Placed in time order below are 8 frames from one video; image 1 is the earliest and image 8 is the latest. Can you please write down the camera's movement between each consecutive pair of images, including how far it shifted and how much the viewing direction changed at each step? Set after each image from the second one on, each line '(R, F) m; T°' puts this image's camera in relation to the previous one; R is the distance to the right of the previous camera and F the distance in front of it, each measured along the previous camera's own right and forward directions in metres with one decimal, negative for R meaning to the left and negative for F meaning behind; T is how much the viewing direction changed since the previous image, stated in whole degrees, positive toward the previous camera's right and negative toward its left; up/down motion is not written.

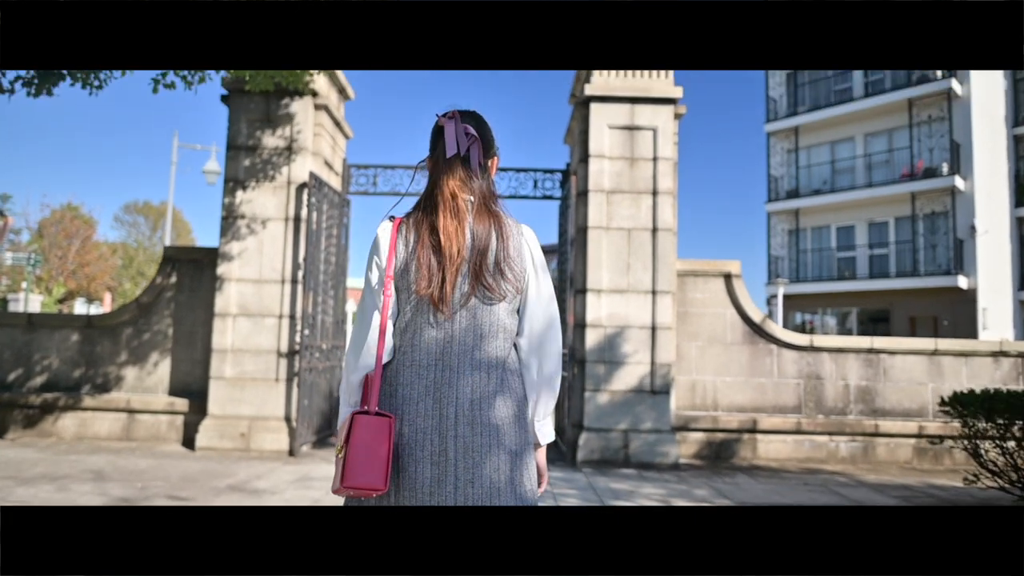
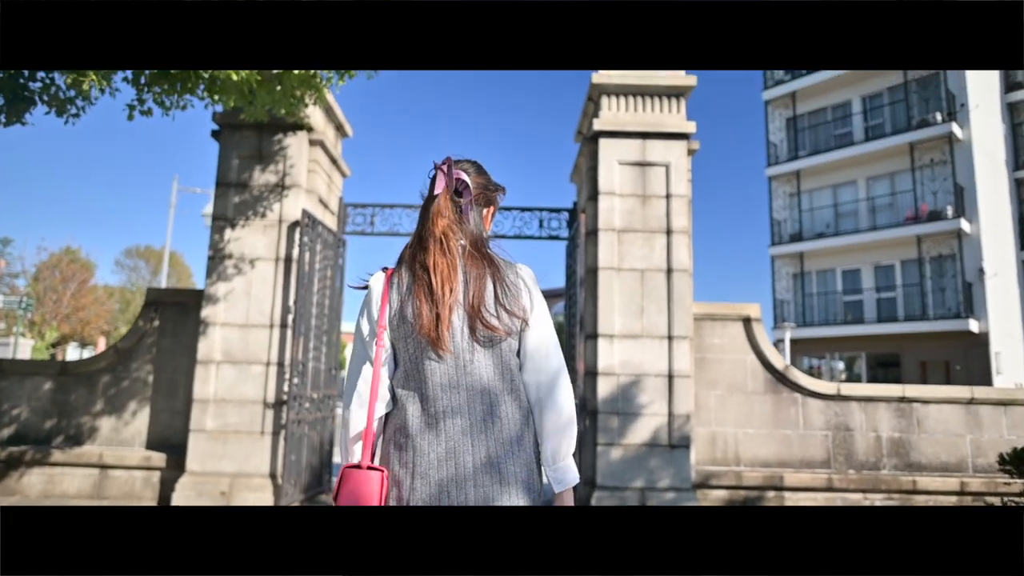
(-0.1, +0.5) m; 0°
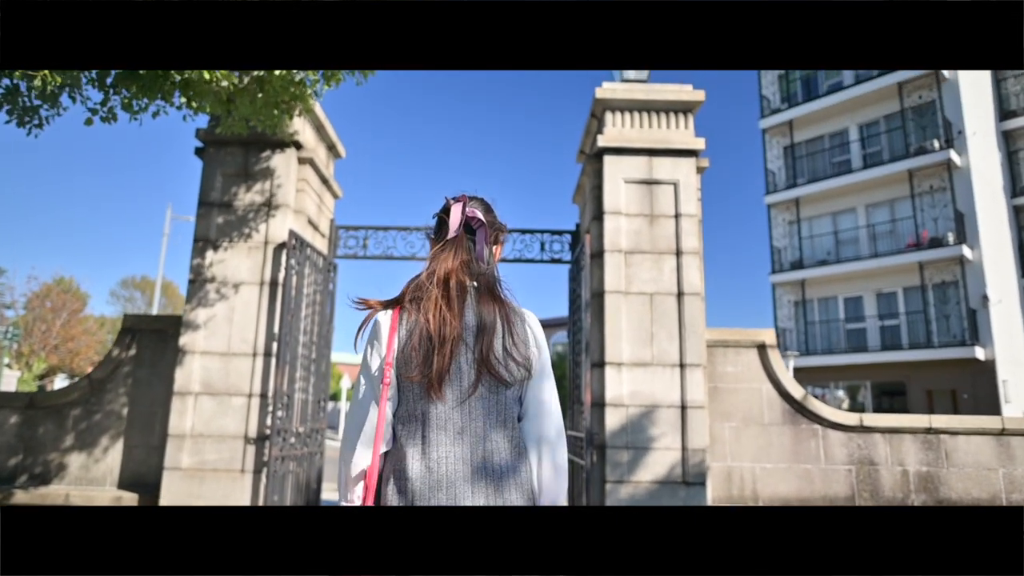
(0.0, +0.5) m; 0°
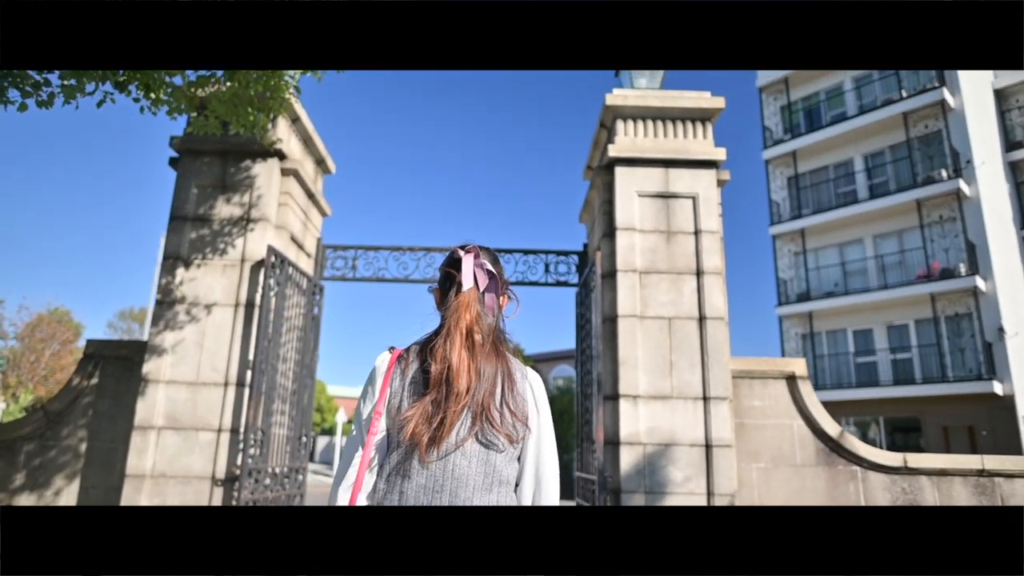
(0.0, +0.7) m; 0°
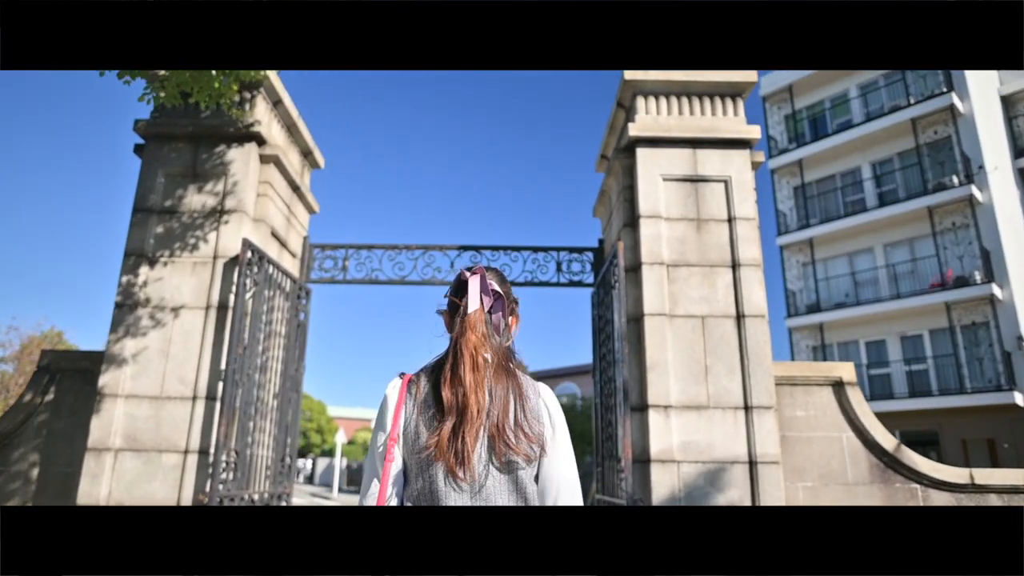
(-0.1, +0.8) m; 0°
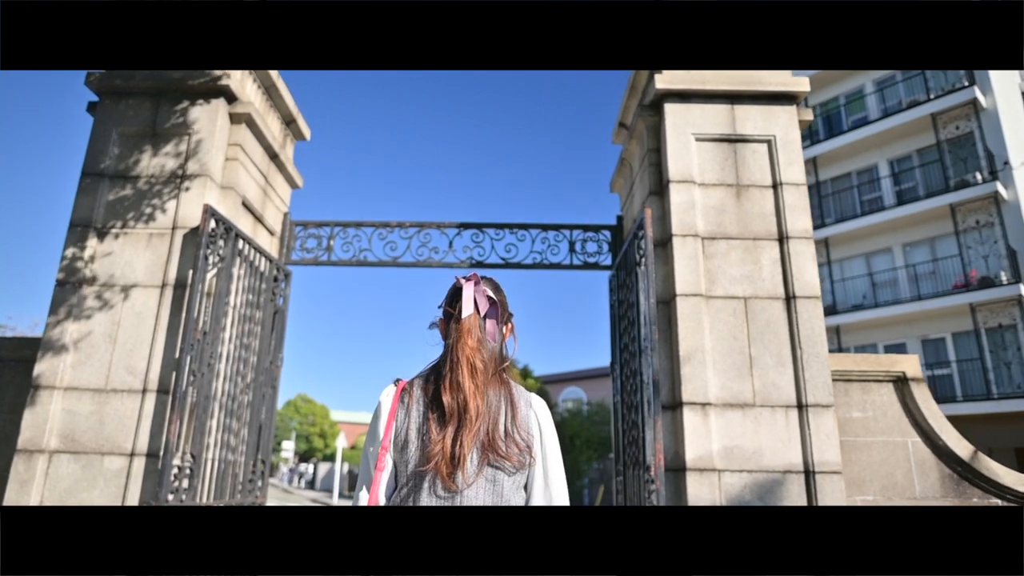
(0.0, +0.8) m; -1°
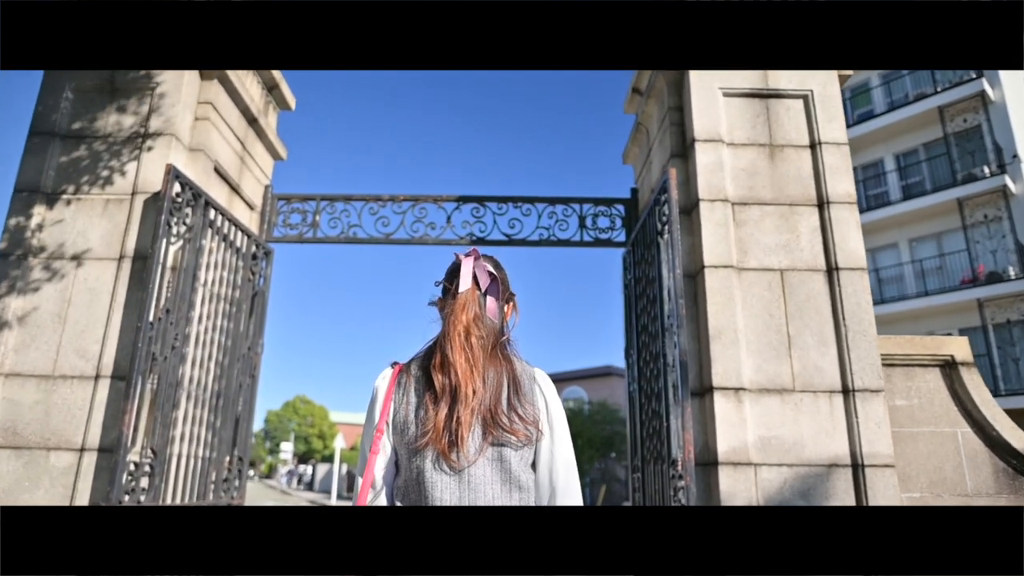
(0.0, +0.6) m; 0°
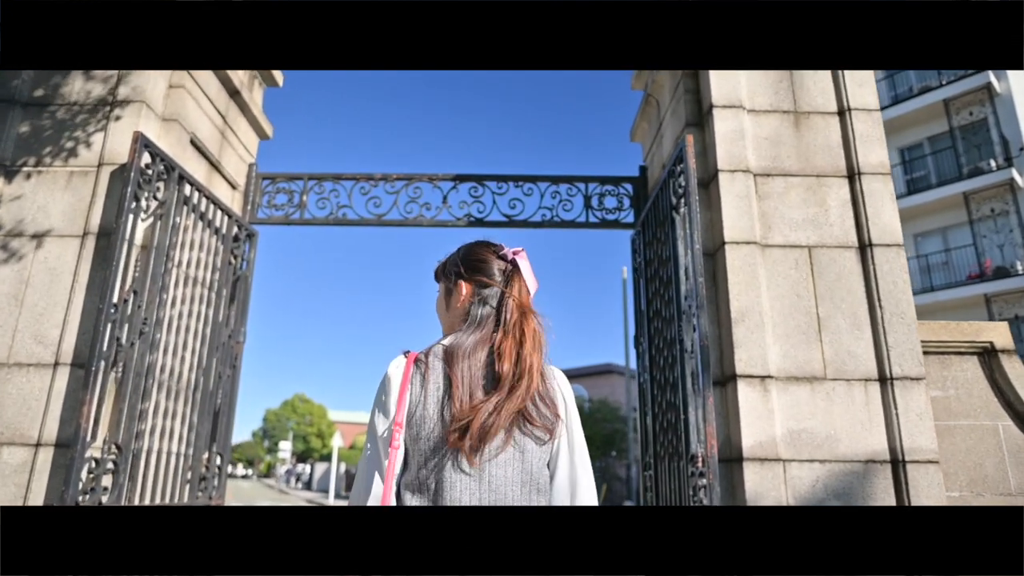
(0.0, +0.4) m; 0°
